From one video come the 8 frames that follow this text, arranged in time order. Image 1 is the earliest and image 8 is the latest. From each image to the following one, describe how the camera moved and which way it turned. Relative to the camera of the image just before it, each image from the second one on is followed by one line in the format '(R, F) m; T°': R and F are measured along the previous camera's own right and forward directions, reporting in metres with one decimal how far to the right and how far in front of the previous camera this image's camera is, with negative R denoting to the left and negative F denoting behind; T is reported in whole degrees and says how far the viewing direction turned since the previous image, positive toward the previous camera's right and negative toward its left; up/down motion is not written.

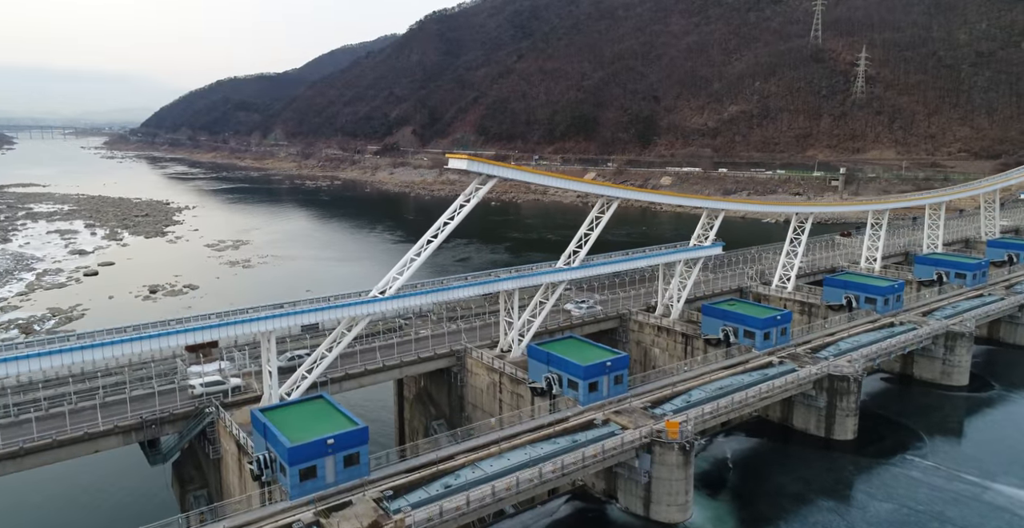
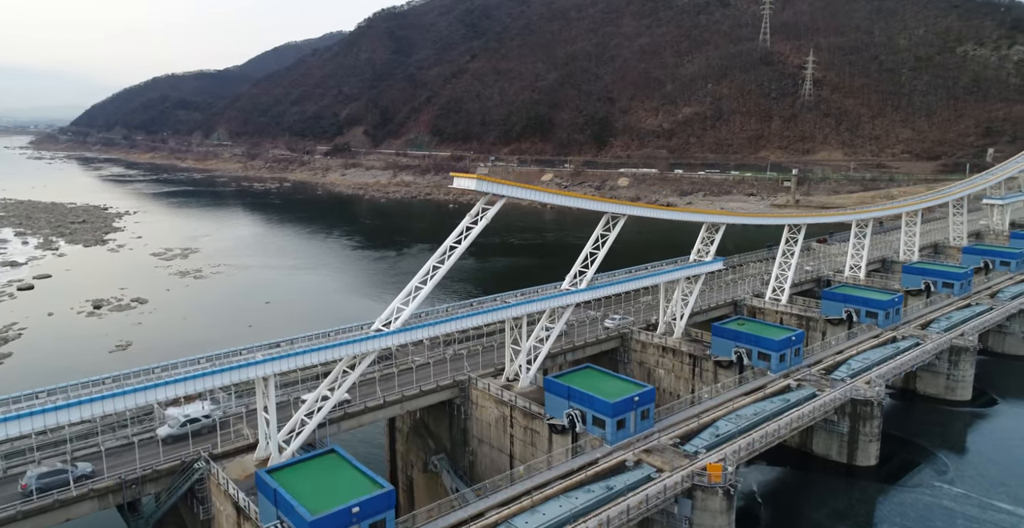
(-2.0, +1.8) m; +4°
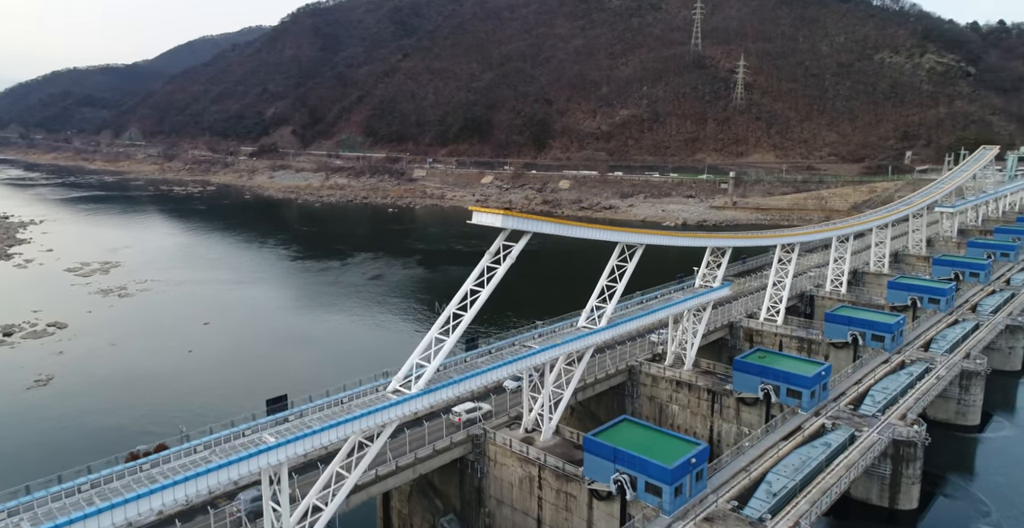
(-2.7, +2.8) m; +6°
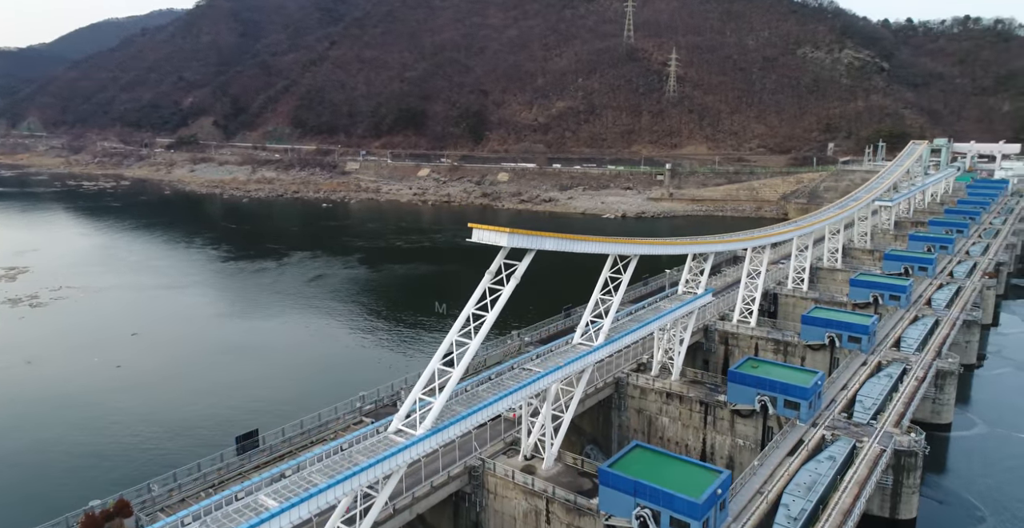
(-1.8, +1.6) m; +6°
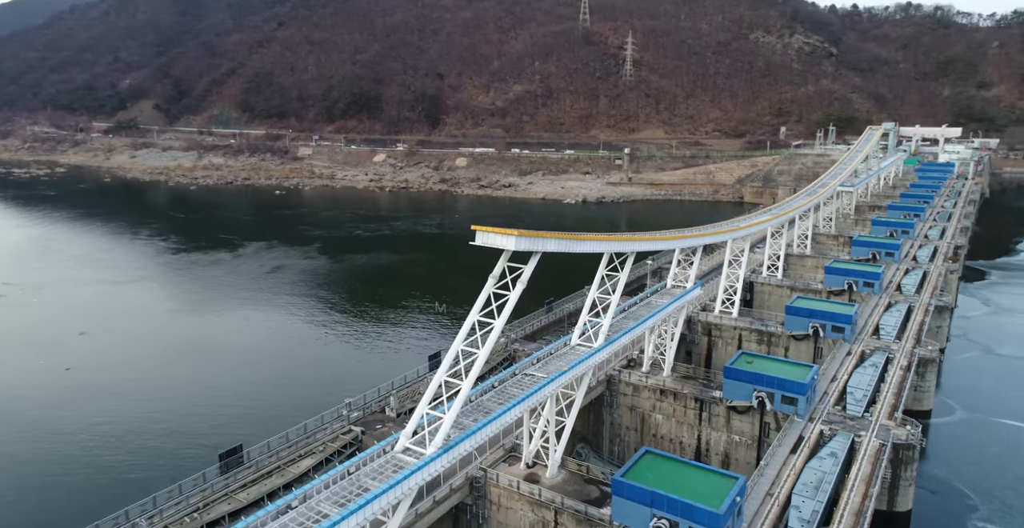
(-1.2, +1.0) m; +4°
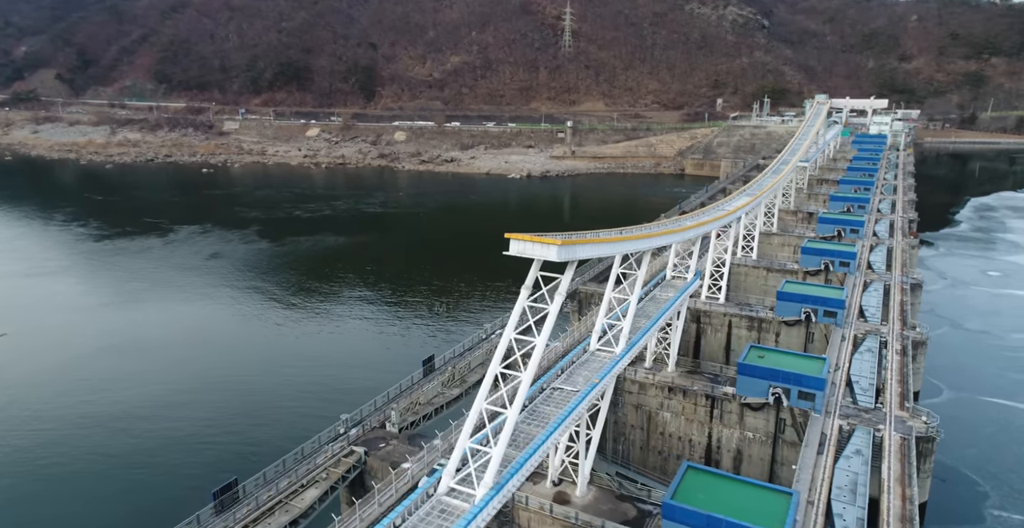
(-2.2, +1.9) m; +6°
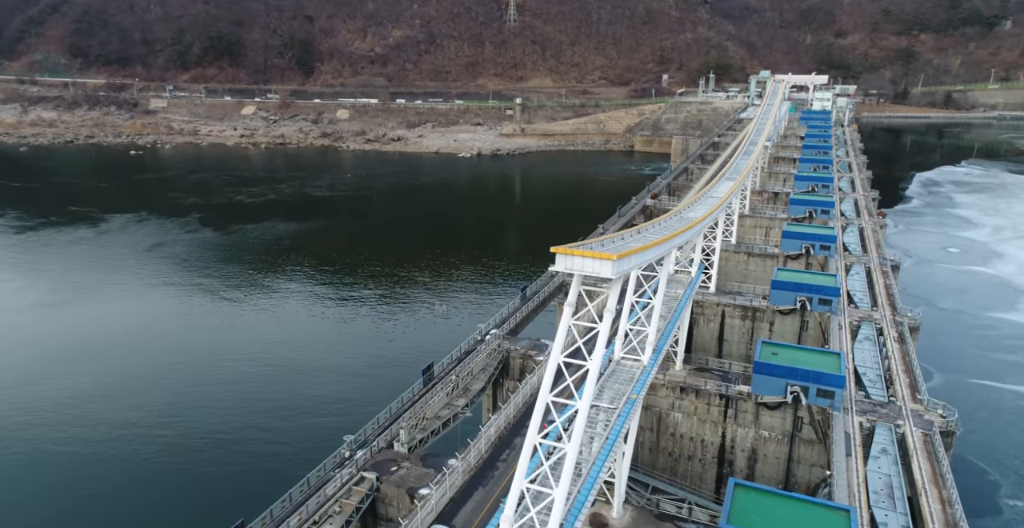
(-1.9, +1.7) m; +5°
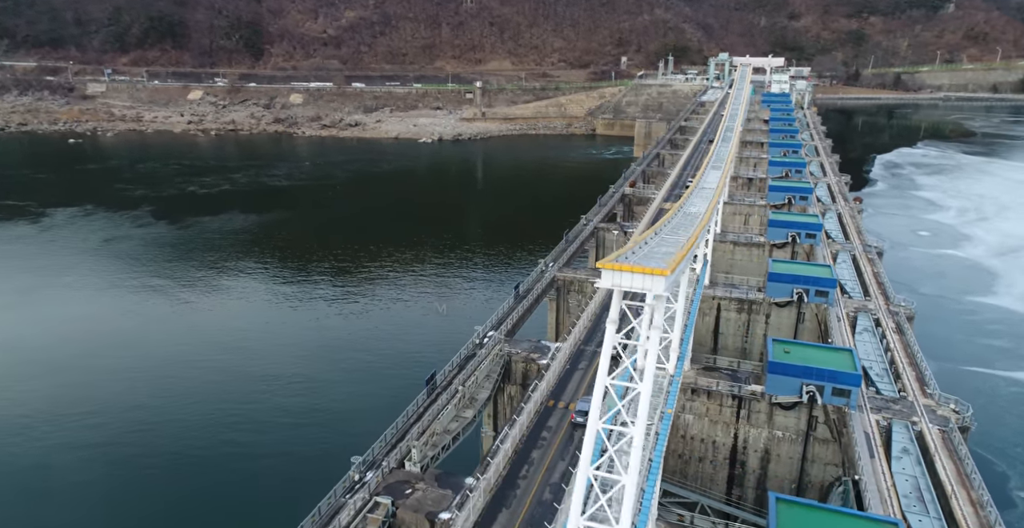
(-1.4, +1.3) m; +4°
